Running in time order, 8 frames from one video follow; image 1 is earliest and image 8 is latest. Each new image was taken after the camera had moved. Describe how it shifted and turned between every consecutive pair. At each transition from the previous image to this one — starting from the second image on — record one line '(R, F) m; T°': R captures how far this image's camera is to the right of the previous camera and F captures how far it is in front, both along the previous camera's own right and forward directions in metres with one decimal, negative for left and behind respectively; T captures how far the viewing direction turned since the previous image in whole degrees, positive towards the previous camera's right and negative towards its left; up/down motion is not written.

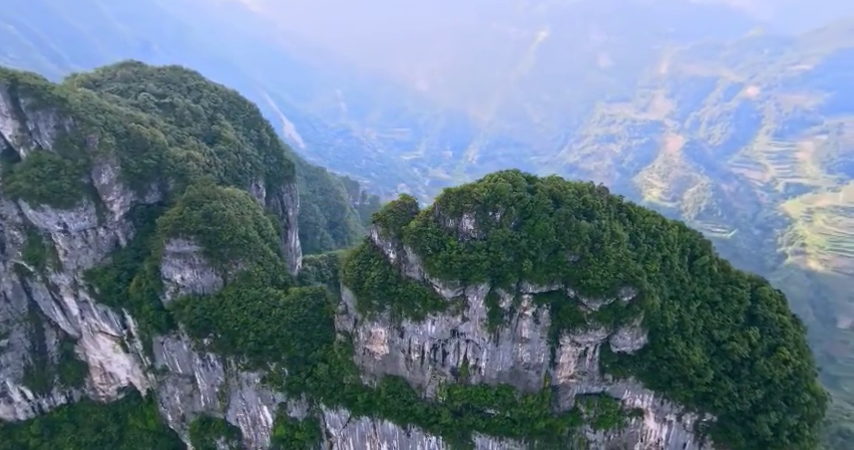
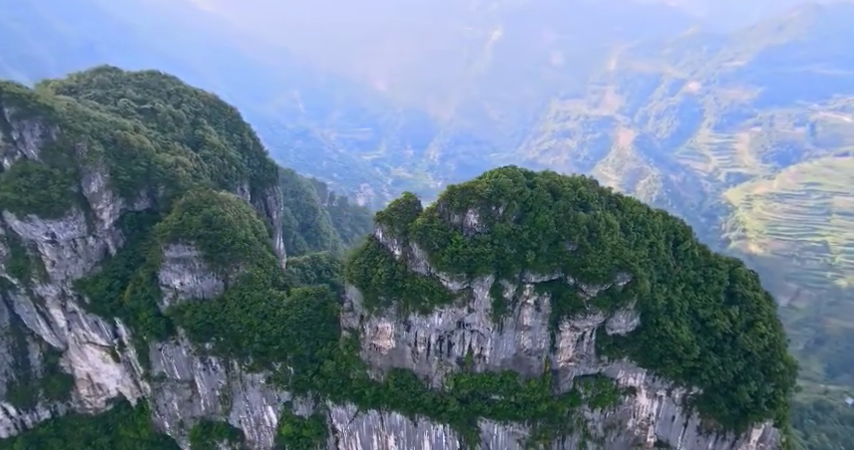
(-2.3, -1.0) m; +5°
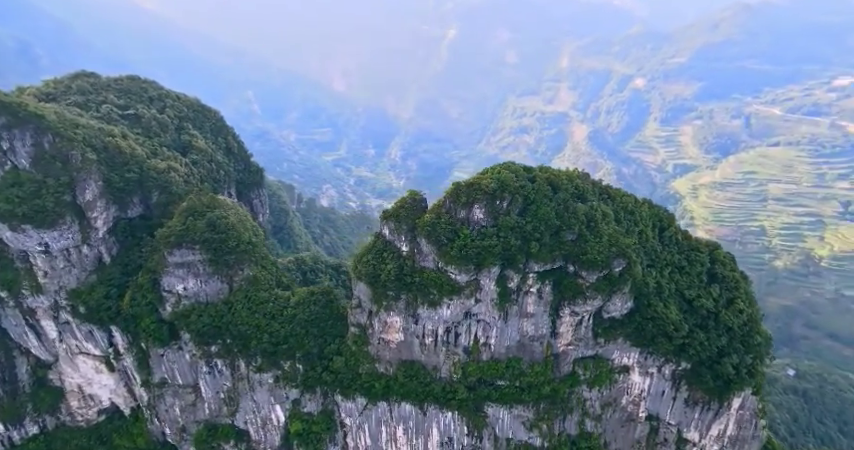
(-2.5, -1.1) m; +5°
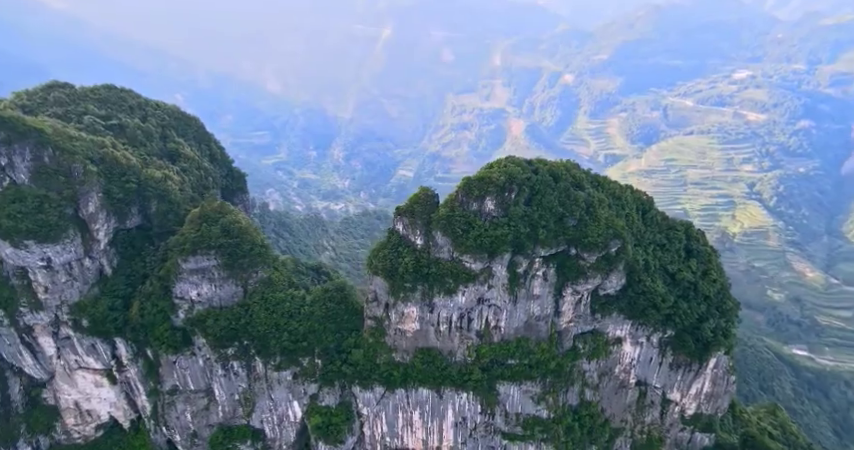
(-4.2, -1.6) m; +7°
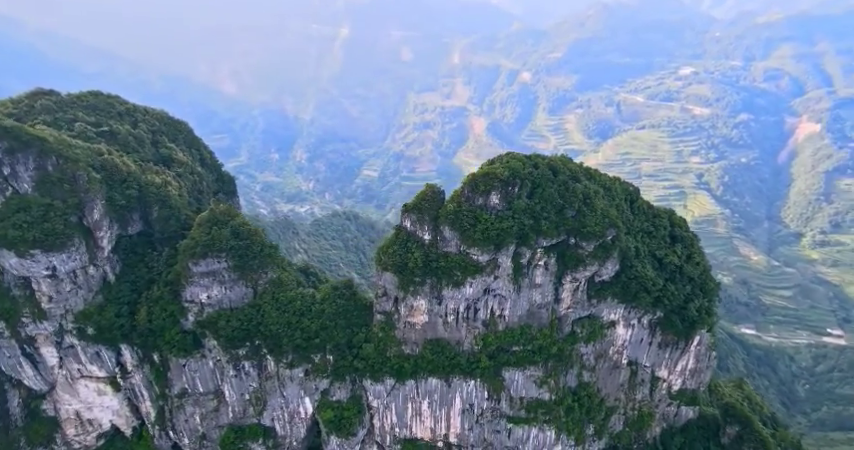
(-2.7, -1.1) m; +5°
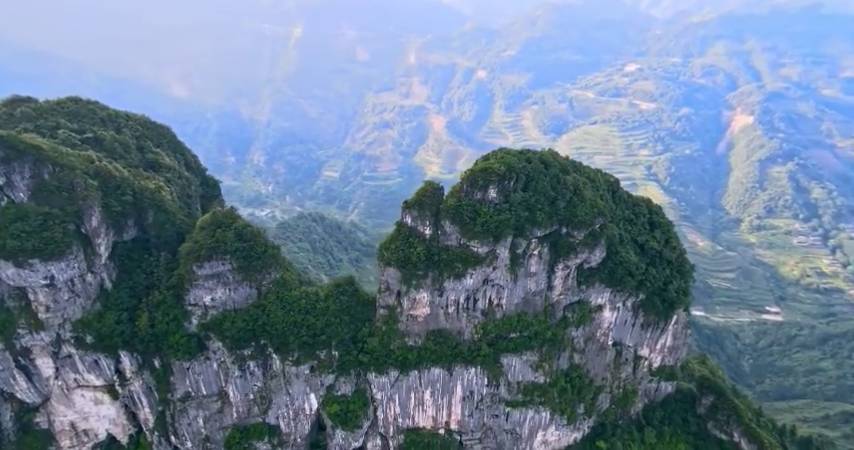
(-2.6, -1.0) m; +5°
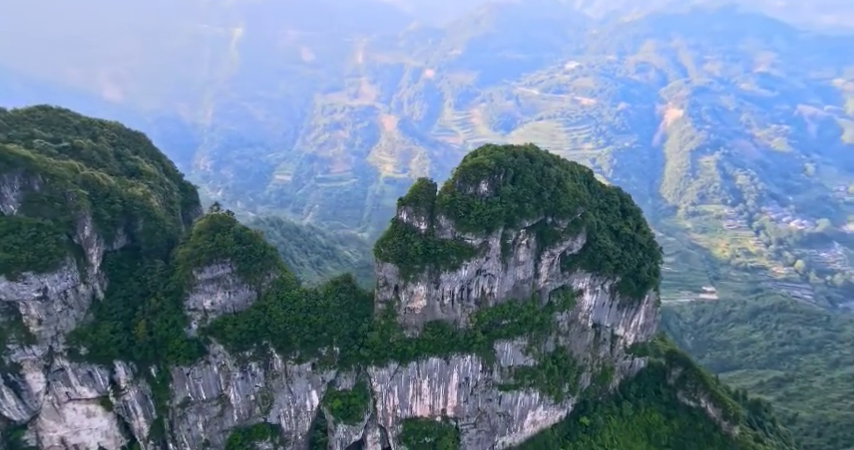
(-2.9, -1.1) m; +6°
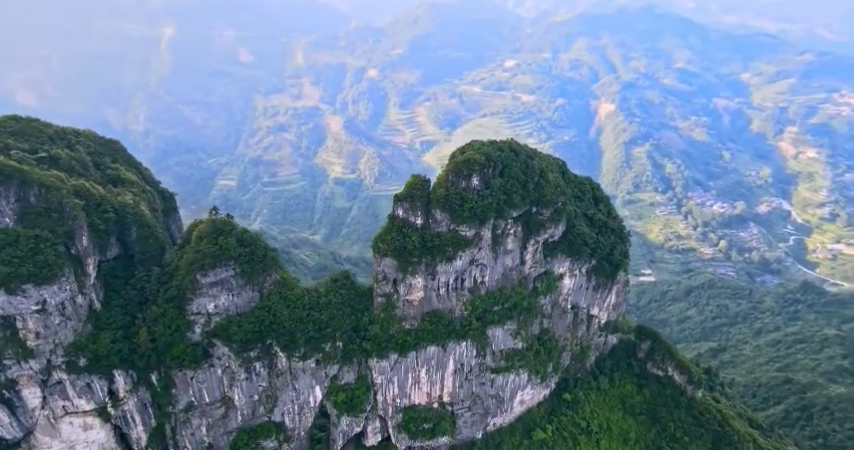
(-3.4, -1.2) m; +6°
